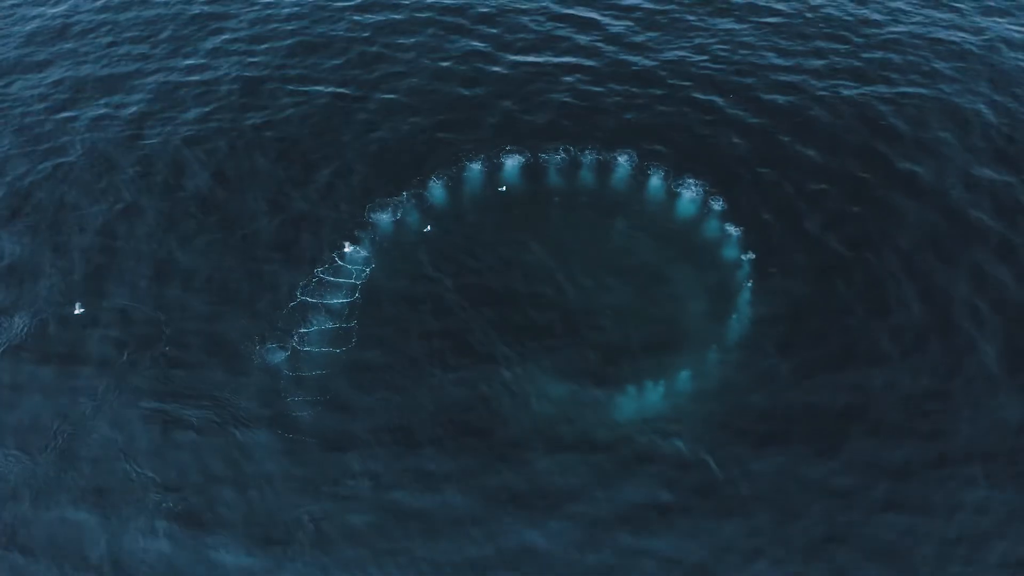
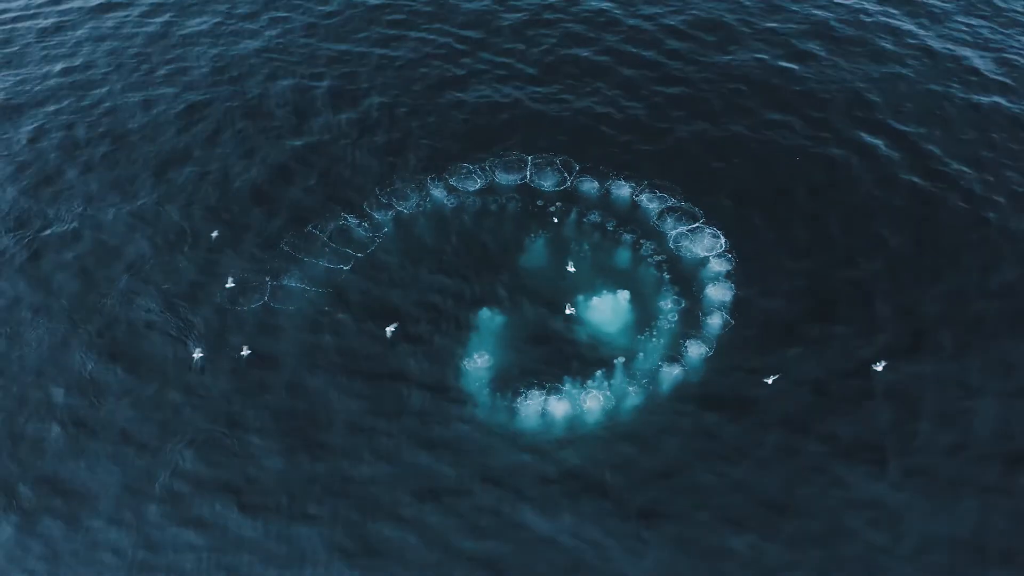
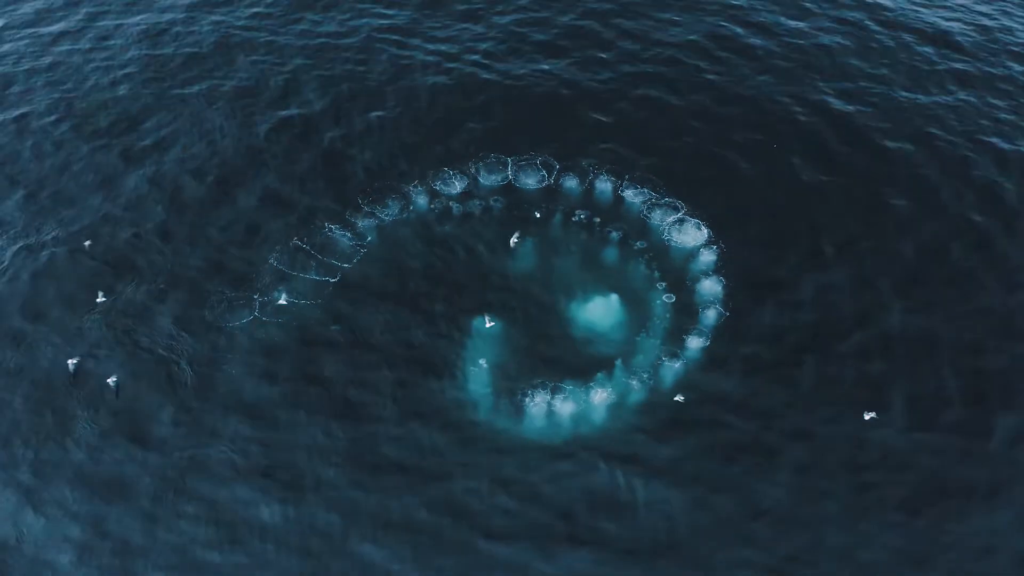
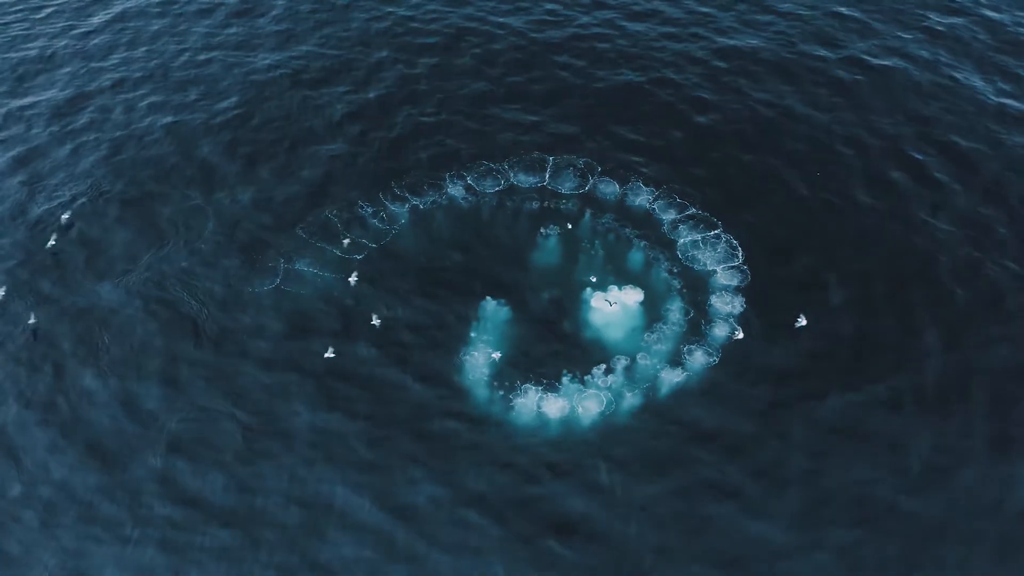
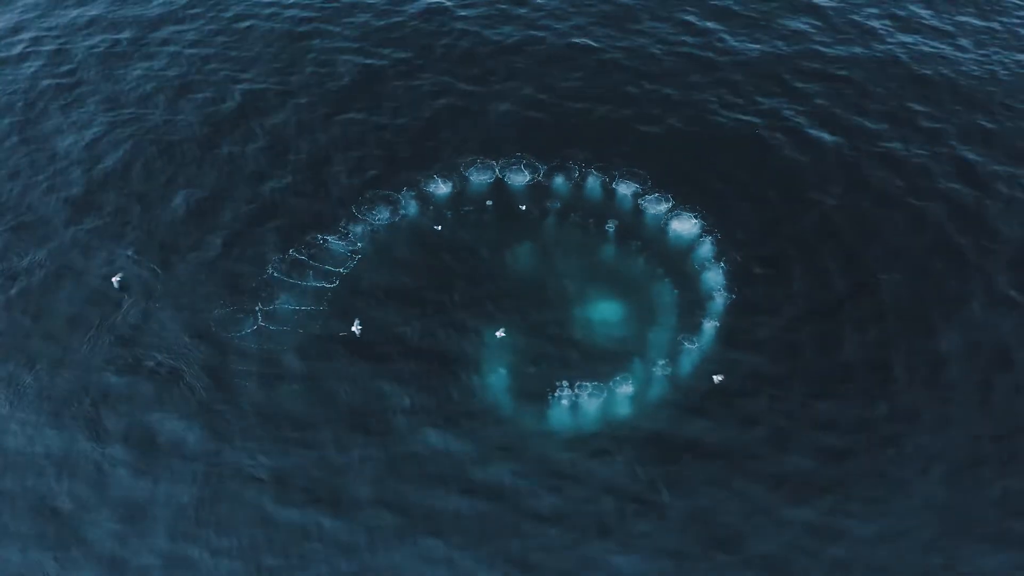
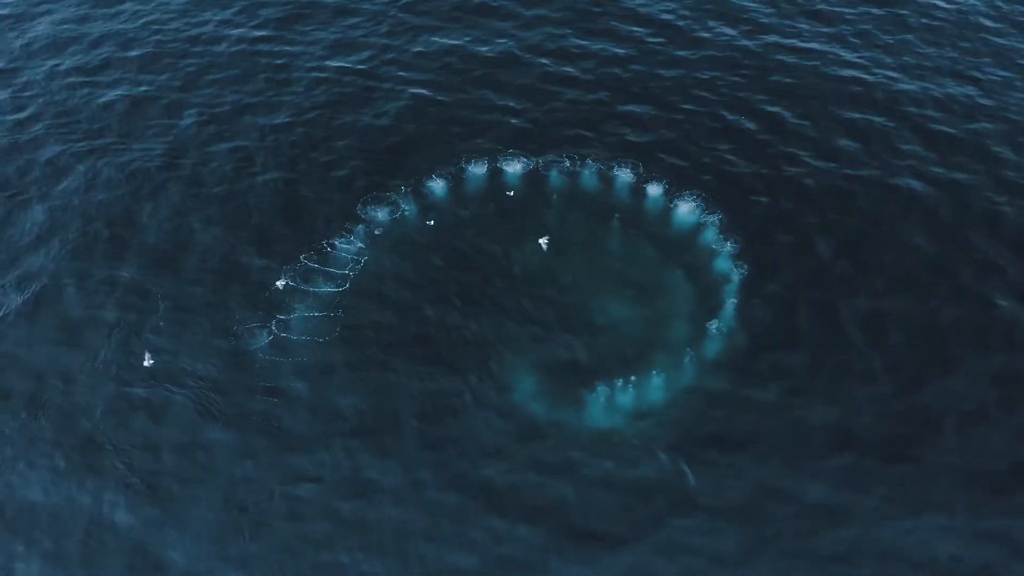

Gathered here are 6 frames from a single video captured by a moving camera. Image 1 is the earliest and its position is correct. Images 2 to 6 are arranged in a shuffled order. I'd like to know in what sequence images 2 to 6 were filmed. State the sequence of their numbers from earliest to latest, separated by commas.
6, 5, 3, 2, 4
